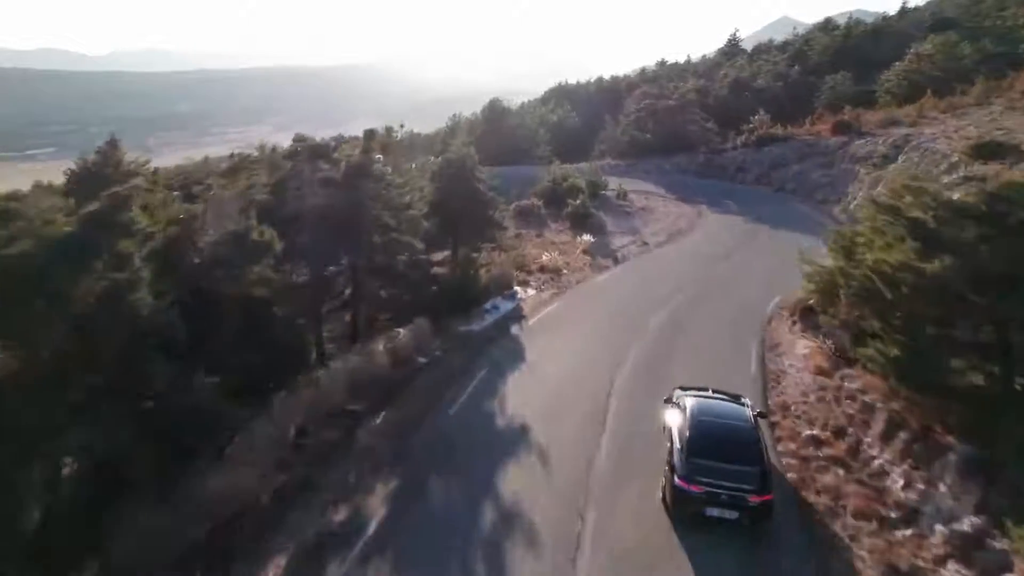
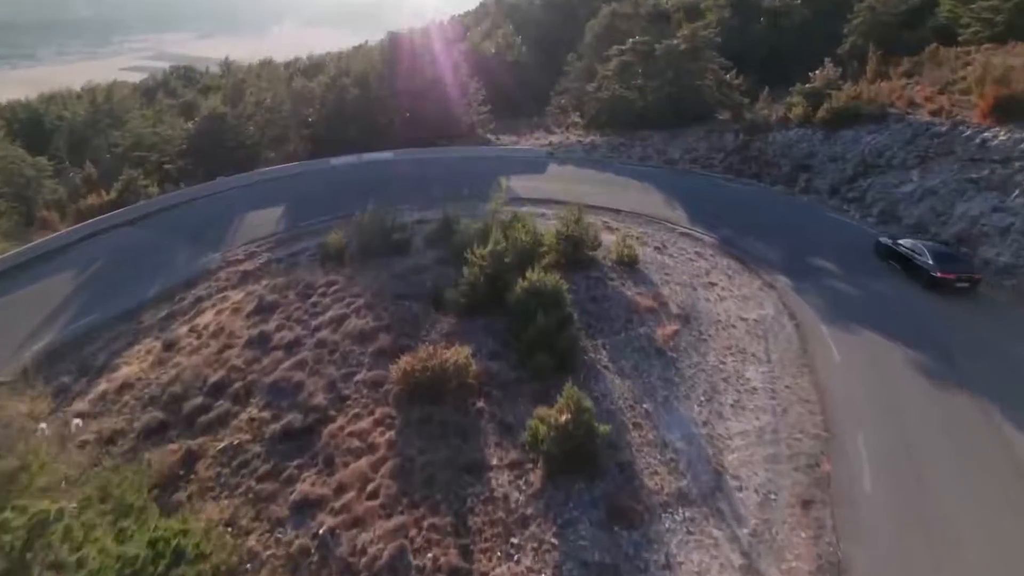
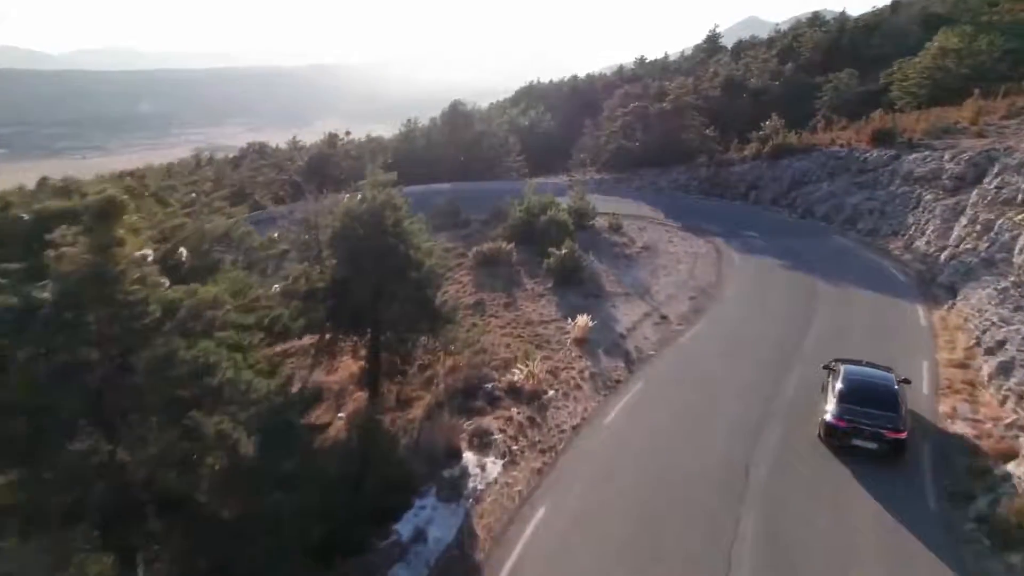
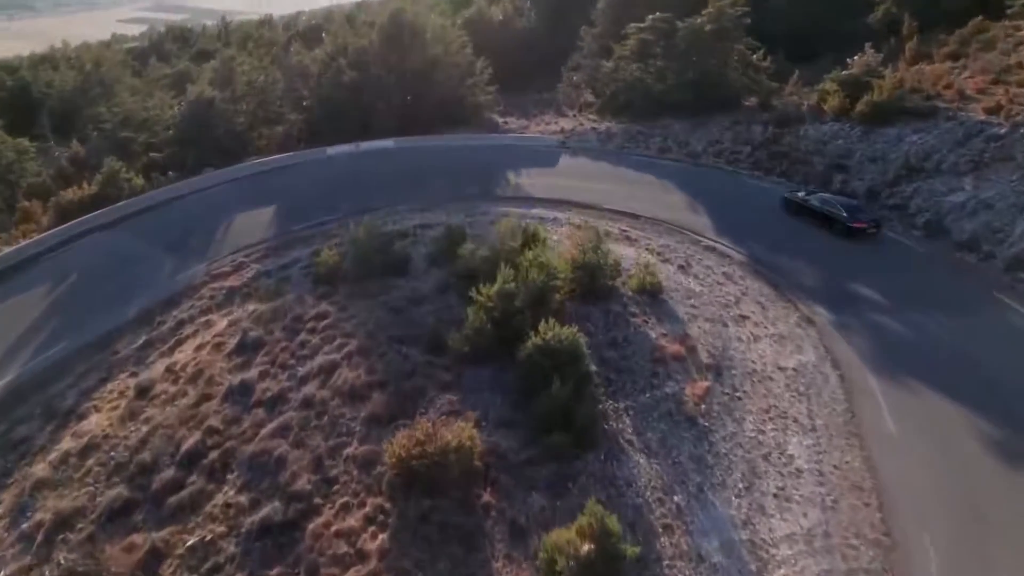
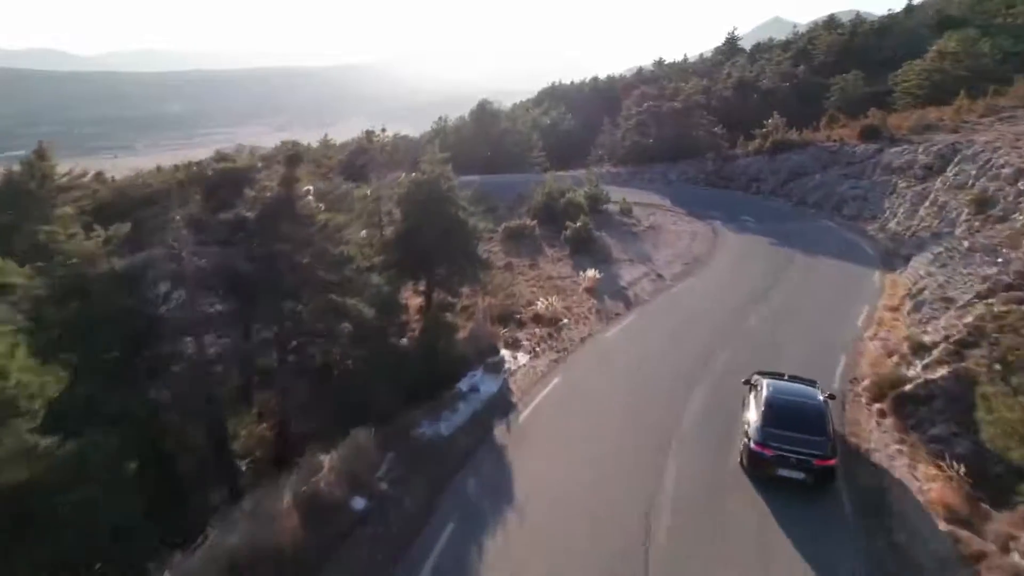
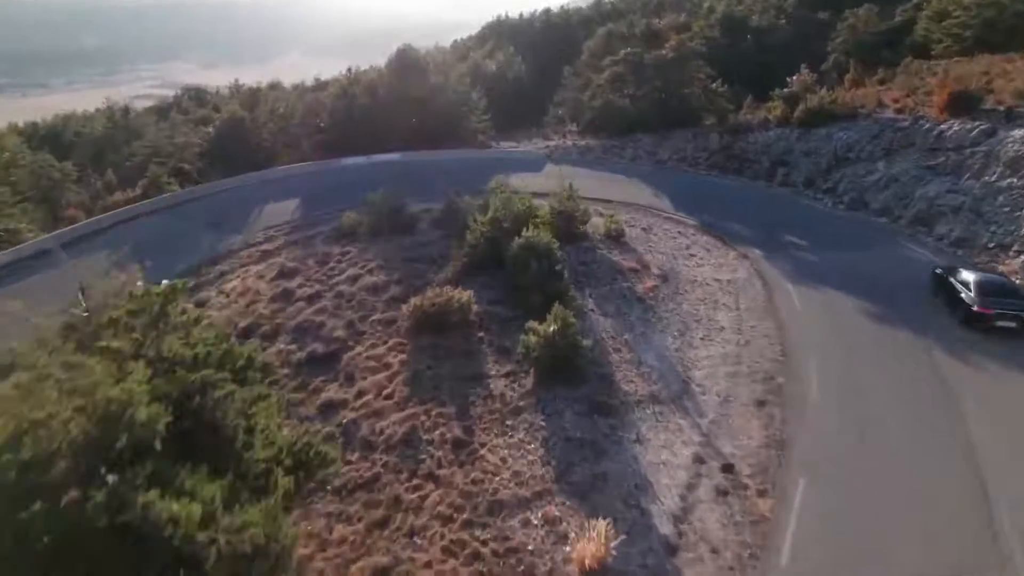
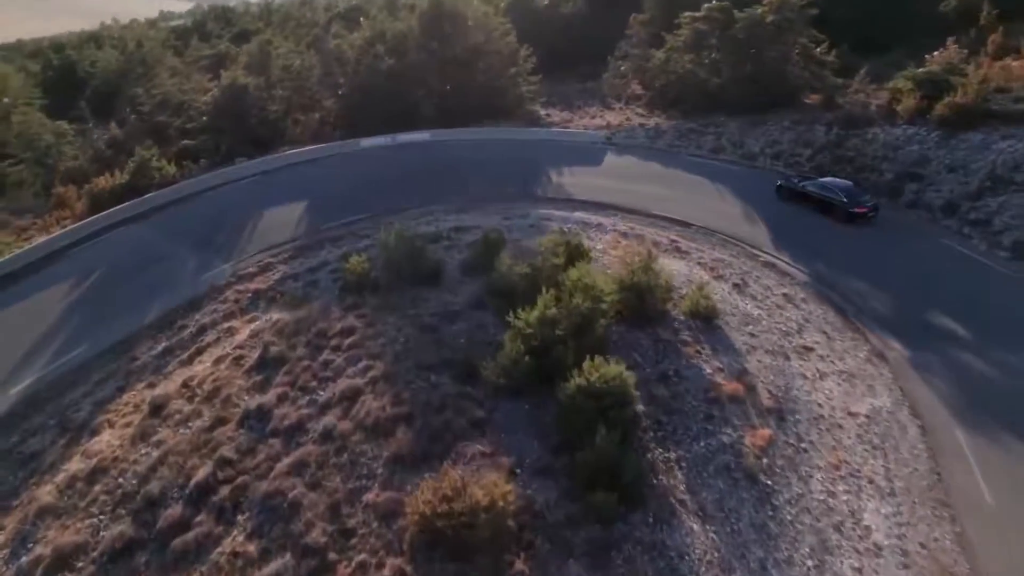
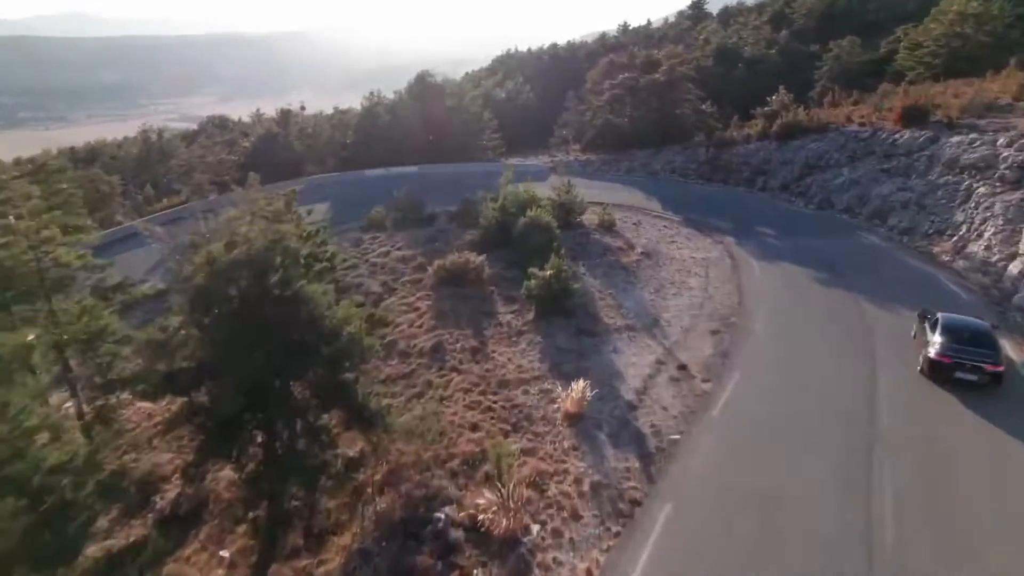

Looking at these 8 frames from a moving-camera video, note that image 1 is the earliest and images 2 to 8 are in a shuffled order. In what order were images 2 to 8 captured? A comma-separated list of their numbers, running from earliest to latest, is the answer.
5, 3, 8, 6, 2, 4, 7
